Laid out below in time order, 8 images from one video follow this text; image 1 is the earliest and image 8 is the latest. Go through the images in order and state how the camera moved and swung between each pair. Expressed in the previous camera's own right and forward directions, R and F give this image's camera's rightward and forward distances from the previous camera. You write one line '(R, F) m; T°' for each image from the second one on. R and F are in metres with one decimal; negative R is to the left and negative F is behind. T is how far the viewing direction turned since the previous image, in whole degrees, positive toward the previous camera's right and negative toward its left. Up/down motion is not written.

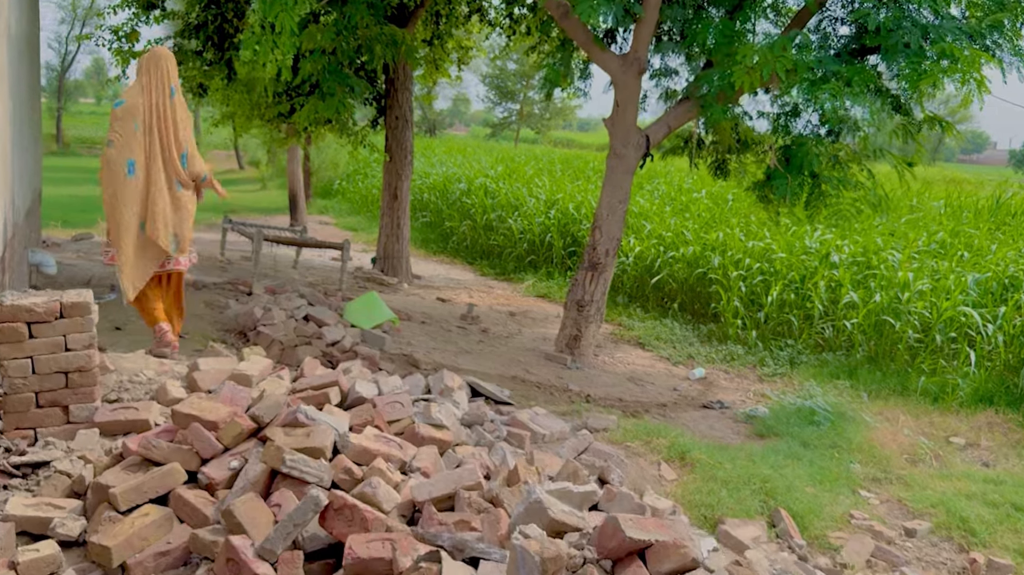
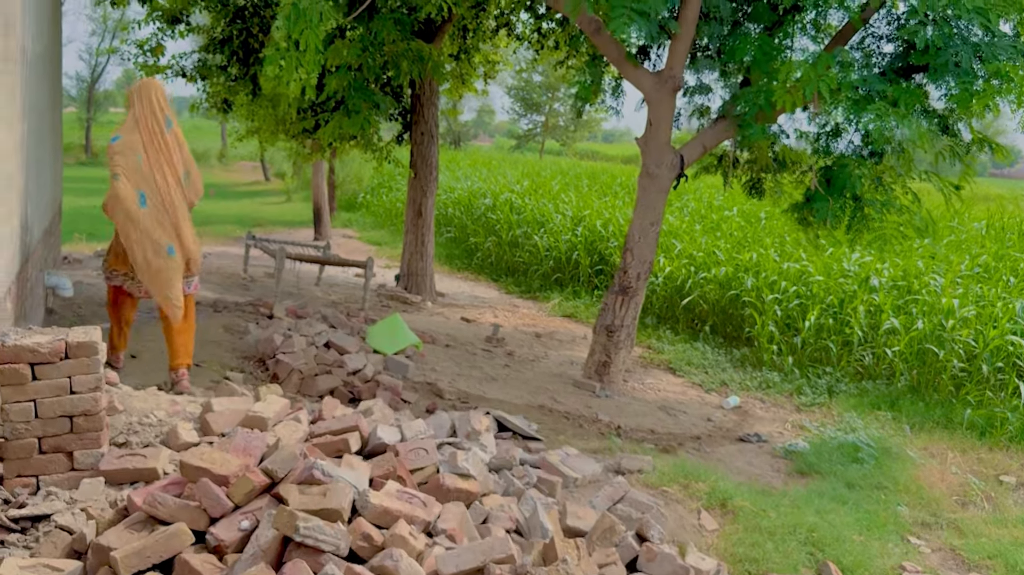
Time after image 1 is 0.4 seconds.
(0.0, +0.2) m; -2°
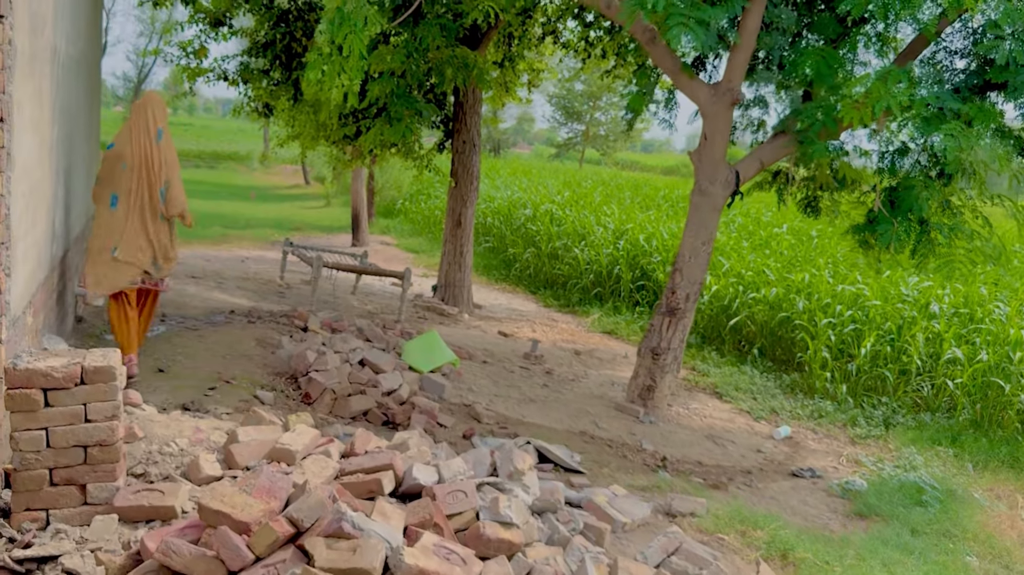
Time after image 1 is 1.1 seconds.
(-0.1, +0.2) m; -2°
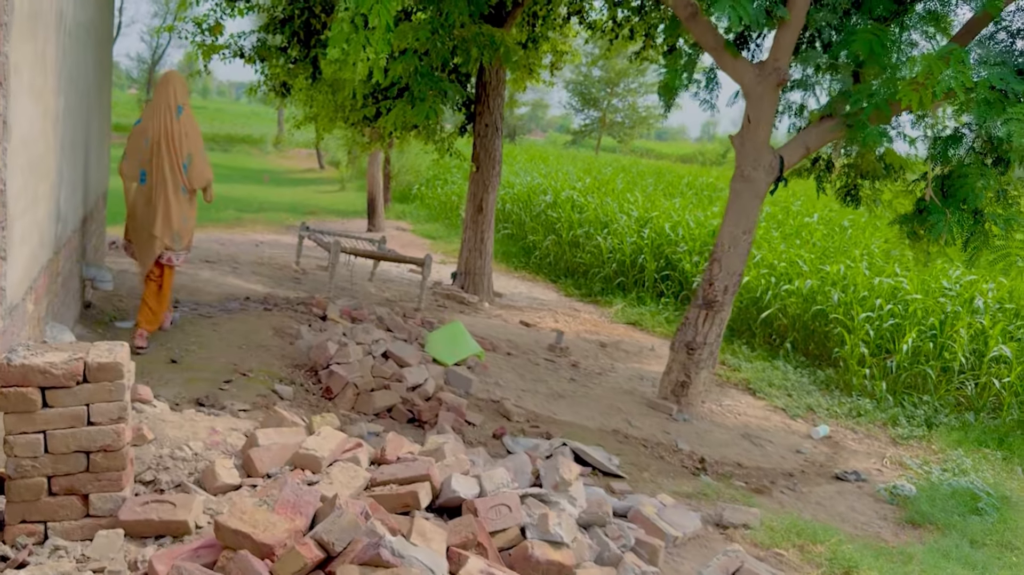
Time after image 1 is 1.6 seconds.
(-0.1, +0.3) m; -1°
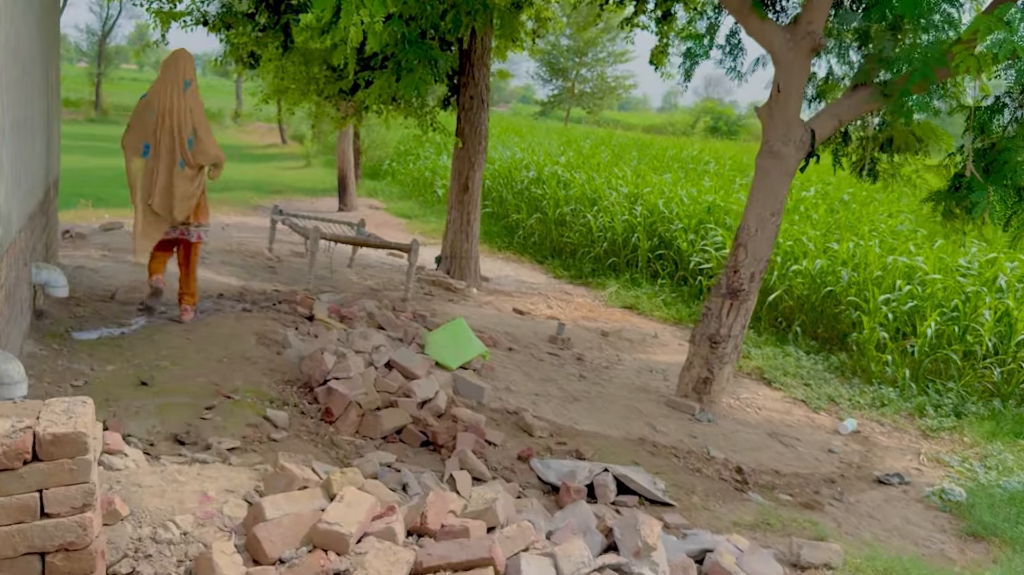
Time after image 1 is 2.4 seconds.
(-0.3, +0.6) m; +2°
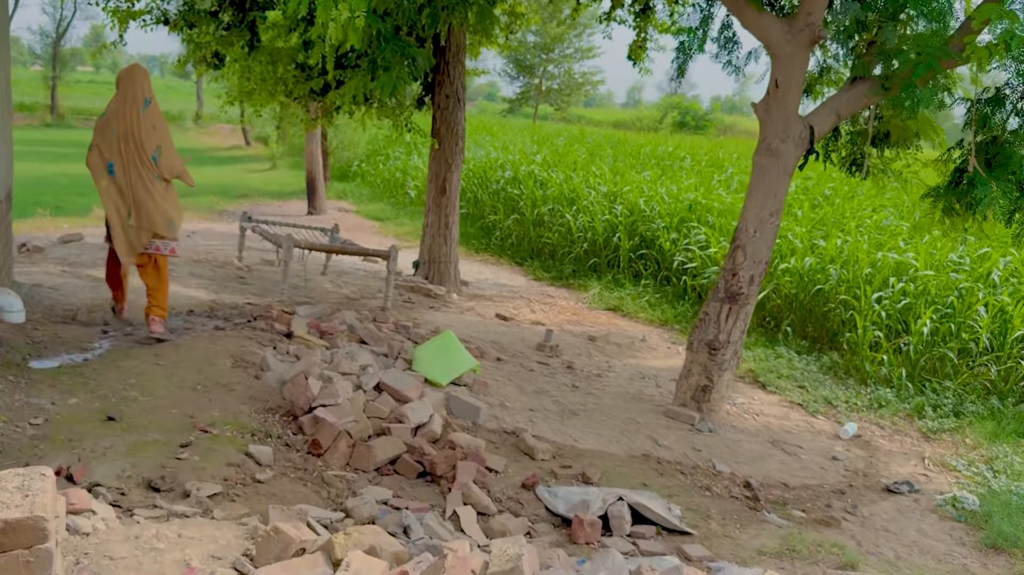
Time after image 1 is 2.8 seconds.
(-0.1, +0.3) m; +2°
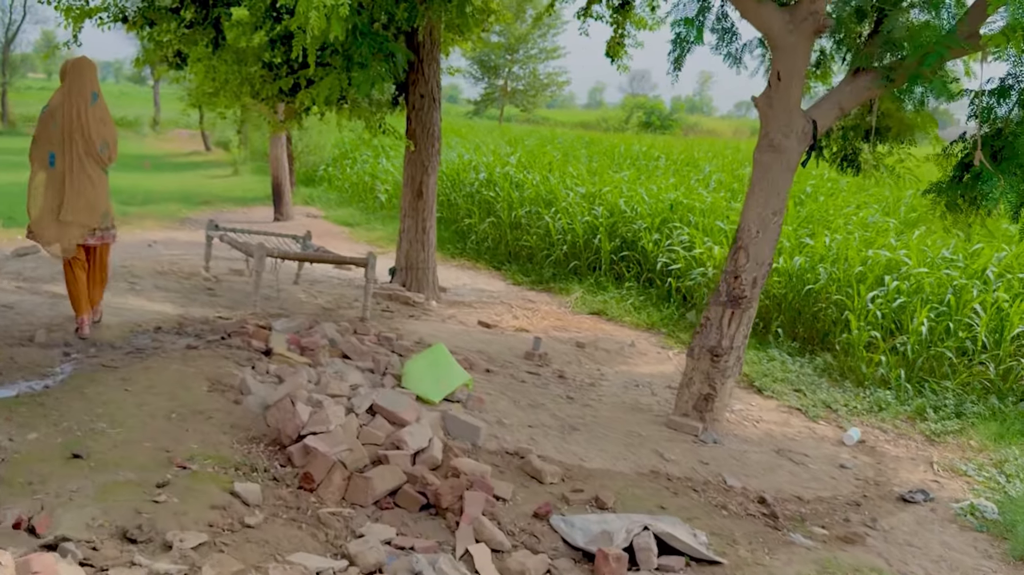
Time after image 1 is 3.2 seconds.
(-0.1, +0.3) m; +2°
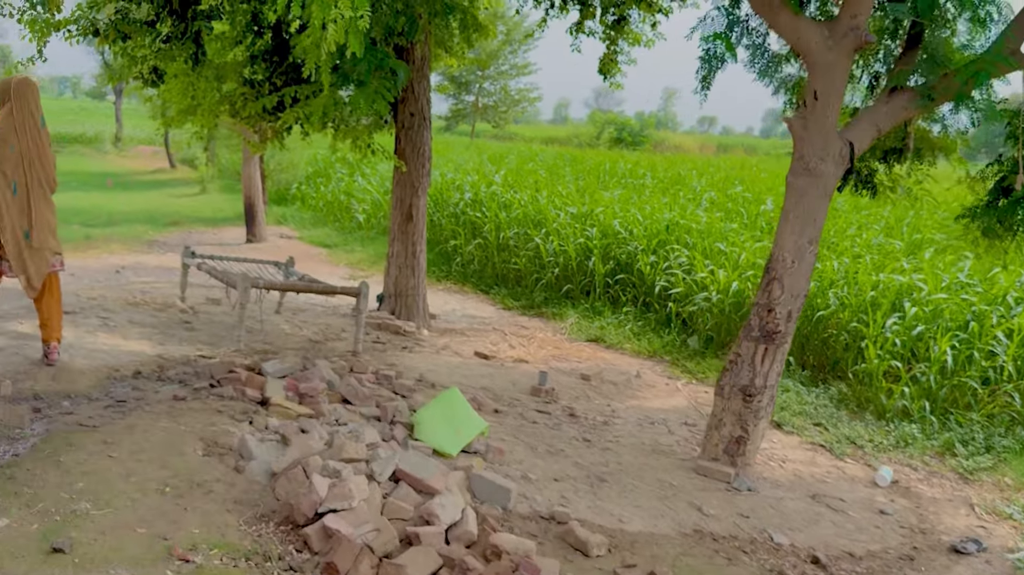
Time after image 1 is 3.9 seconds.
(-0.3, +0.4) m; +2°
